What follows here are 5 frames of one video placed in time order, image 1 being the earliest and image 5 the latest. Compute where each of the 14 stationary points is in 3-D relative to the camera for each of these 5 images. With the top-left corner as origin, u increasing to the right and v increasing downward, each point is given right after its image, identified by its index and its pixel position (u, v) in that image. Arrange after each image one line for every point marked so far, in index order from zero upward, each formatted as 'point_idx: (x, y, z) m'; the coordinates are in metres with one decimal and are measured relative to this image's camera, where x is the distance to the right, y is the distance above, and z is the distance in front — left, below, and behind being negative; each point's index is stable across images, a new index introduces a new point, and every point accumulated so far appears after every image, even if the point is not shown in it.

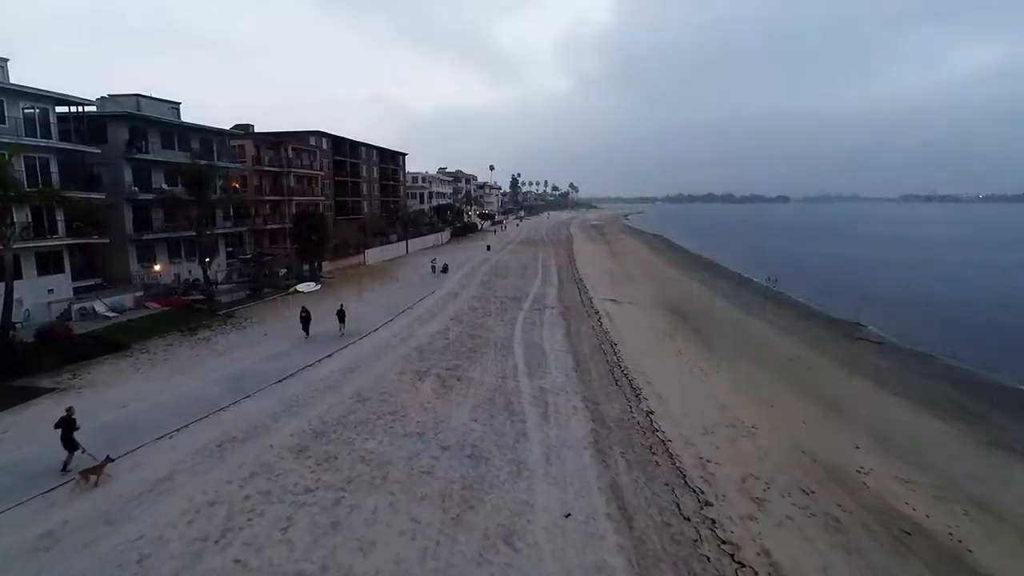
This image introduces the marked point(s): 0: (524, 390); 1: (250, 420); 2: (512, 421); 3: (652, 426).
0: (+0.4, -3.4, +19.0) m
1: (-7.2, -3.7, +15.7) m
2: (0.0, -3.8, +16.2) m
3: (+4.2, -4.2, +17.1) m
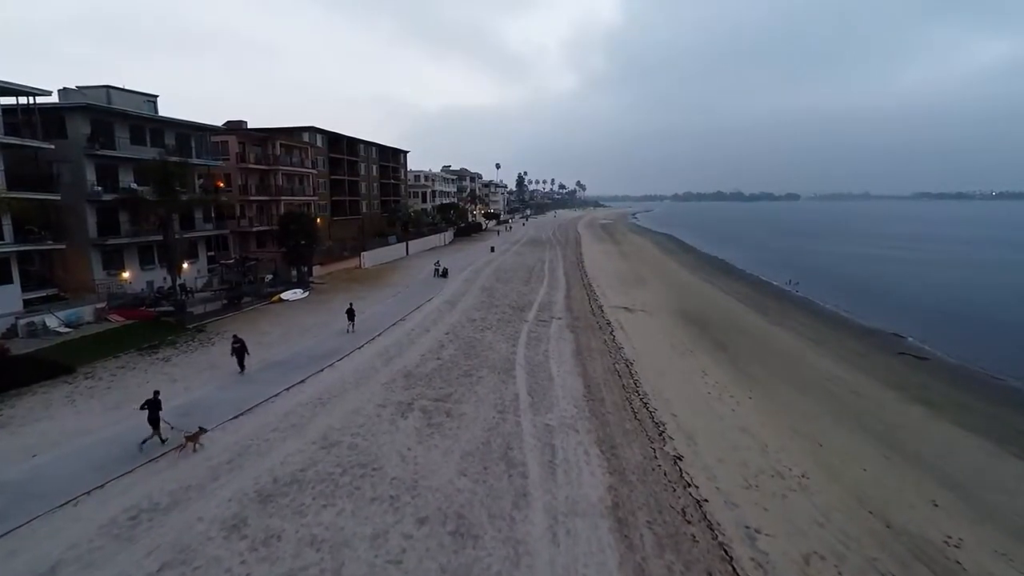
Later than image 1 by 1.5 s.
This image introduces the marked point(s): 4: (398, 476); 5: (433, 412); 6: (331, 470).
0: (+0.4, -3.9, +15.8) m
1: (-7.3, -4.2, +12.7) m
2: (-0.1, -4.3, +13.1) m
3: (+4.2, -4.7, +13.9) m
4: (-2.6, -4.2, +12.8) m
5: (-2.3, -3.7, +16.7) m
6: (-4.1, -4.2, +13.0) m
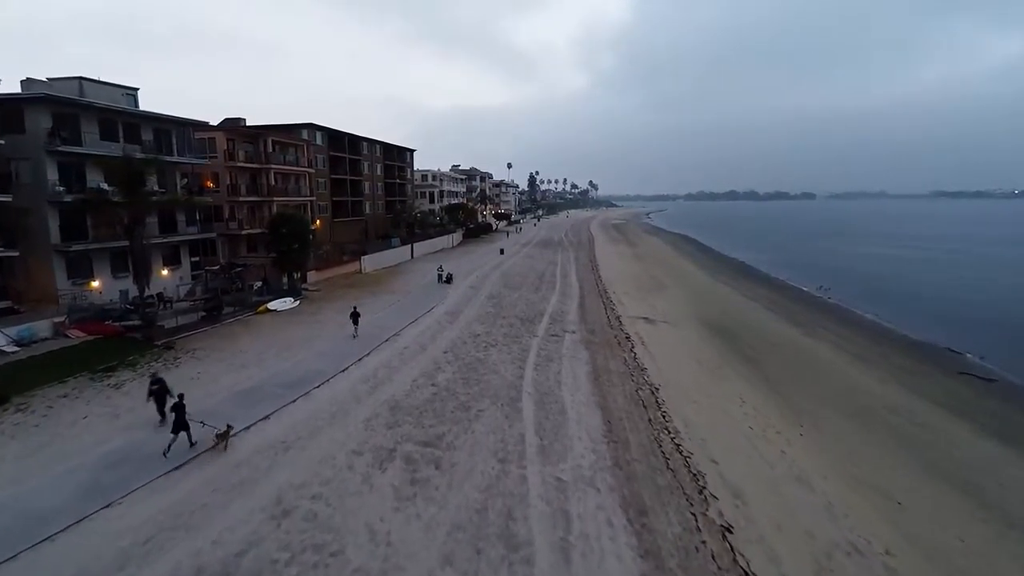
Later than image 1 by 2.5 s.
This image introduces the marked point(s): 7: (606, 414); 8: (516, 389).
0: (+0.5, -4.4, +12.6) m
1: (-7.3, -4.7, +9.6) m
2: (0.0, -4.8, +9.9) m
3: (+4.2, -5.2, +10.7) m
4: (-2.6, -4.7, +9.7) m
5: (-2.2, -4.2, +13.6) m
6: (-4.1, -4.7, +9.9) m
7: (+2.9, -3.9, +17.6) m
8: (+0.1, -3.4, +18.9) m
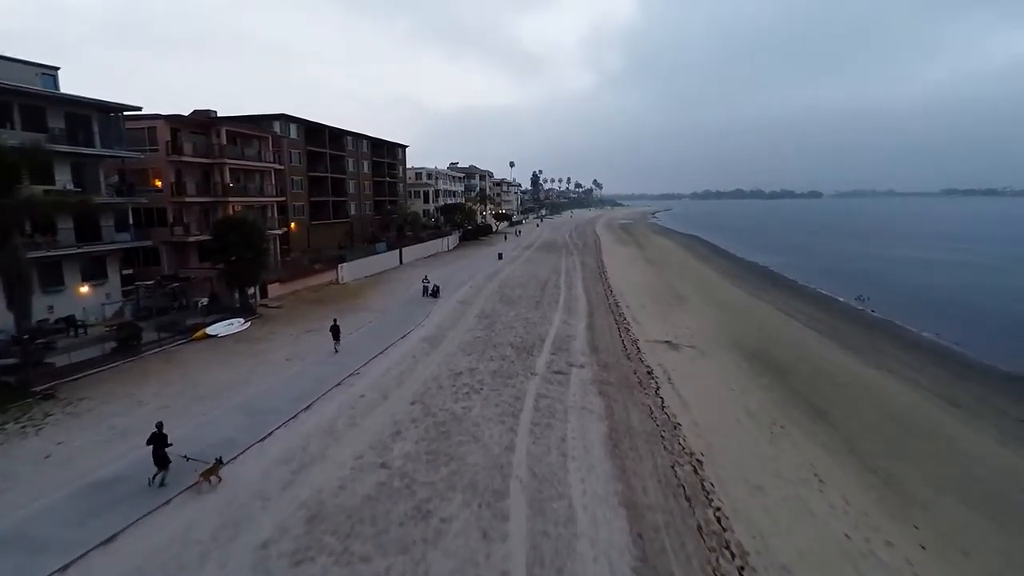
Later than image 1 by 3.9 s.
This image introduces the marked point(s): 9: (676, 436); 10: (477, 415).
0: (+0.1, -5.4, +6.9) m
1: (-7.7, -5.6, +3.9) m
2: (-0.5, -5.8, +4.1) m
3: (+3.8, -6.1, +4.9) m
4: (-3.0, -5.7, +4.0) m
5: (-2.6, -5.1, +7.9) m
6: (-4.5, -5.6, +4.2) m
7: (+2.5, -4.8, +11.8) m
8: (-0.2, -4.3, +13.1) m
9: (+4.7, -4.2, +16.4) m
10: (-1.1, -3.7, +16.7) m
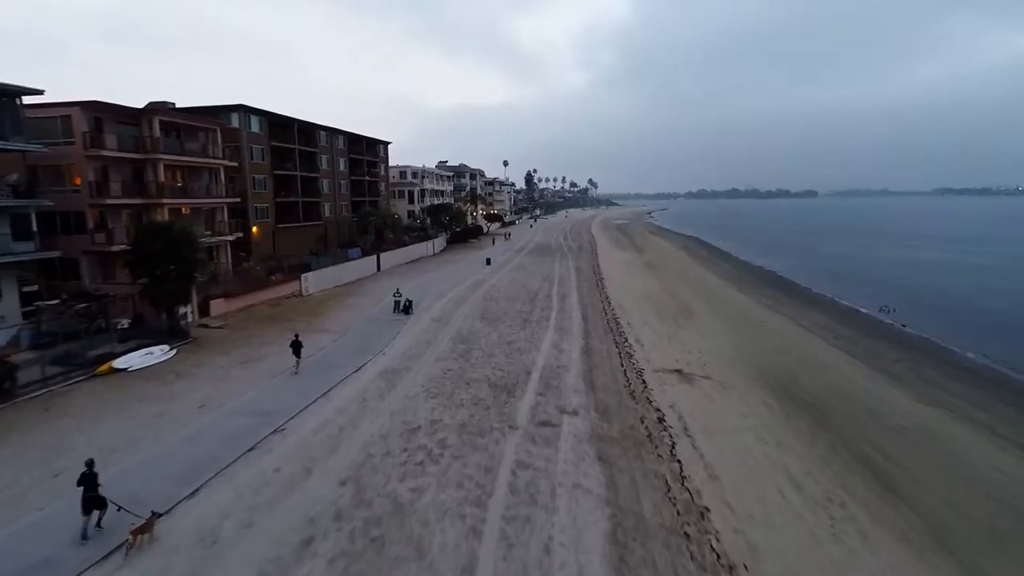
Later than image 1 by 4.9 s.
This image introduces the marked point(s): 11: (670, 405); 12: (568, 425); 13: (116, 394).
0: (-0.6, -6.2, +2.2) m
1: (-8.3, -6.5, -0.8) m
2: (-1.1, -6.6, -0.5) m
3: (+3.2, -6.9, +0.3) m
4: (-3.6, -6.5, -0.7) m
5: (-3.3, -5.9, +3.2) m
6: (-5.2, -6.4, -0.5) m
7: (+1.9, -5.6, +7.2) m
8: (-0.9, -5.1, +8.5) m
9: (+4.0, -5.0, +11.8) m
10: (-1.8, -4.5, +12.1) m
11: (+5.4, -3.9, +19.3) m
12: (+1.6, -4.0, +16.6) m
13: (-12.8, -3.4, +18.4) m
